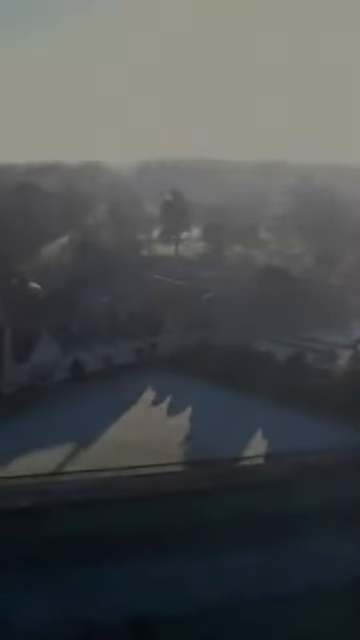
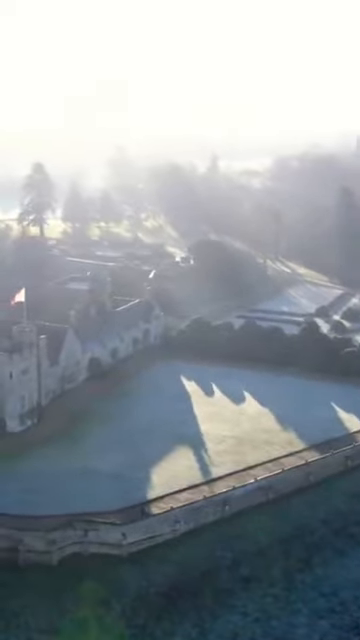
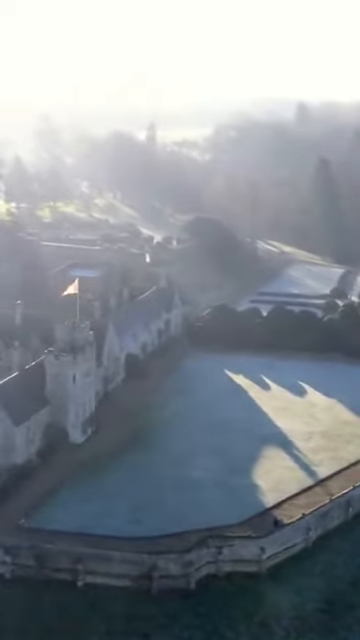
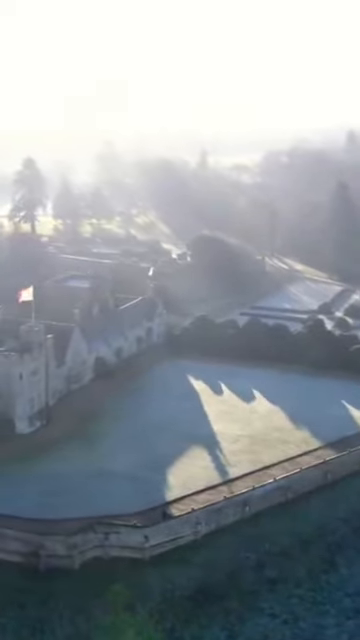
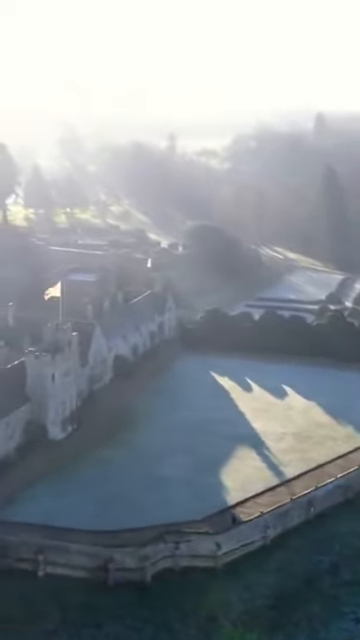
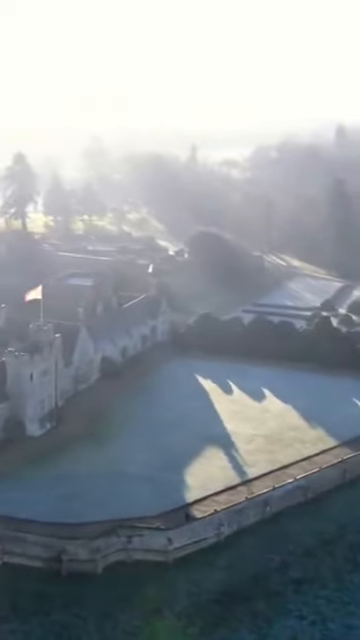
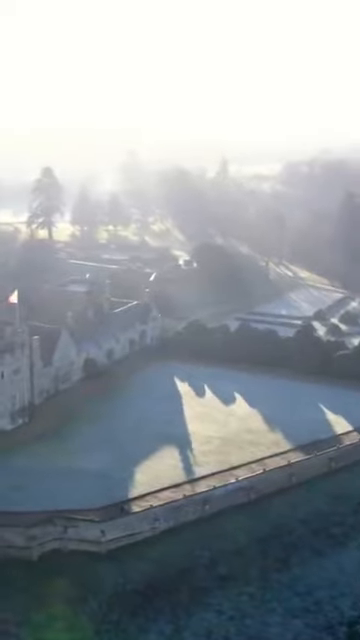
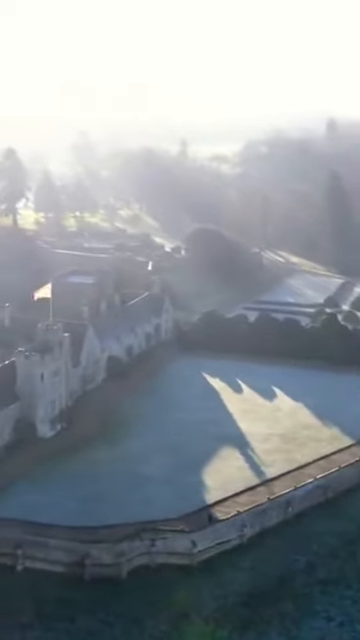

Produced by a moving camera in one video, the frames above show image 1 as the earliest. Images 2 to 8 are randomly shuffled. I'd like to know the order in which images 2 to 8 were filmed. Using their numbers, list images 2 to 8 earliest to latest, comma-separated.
7, 2, 4, 6, 8, 5, 3
